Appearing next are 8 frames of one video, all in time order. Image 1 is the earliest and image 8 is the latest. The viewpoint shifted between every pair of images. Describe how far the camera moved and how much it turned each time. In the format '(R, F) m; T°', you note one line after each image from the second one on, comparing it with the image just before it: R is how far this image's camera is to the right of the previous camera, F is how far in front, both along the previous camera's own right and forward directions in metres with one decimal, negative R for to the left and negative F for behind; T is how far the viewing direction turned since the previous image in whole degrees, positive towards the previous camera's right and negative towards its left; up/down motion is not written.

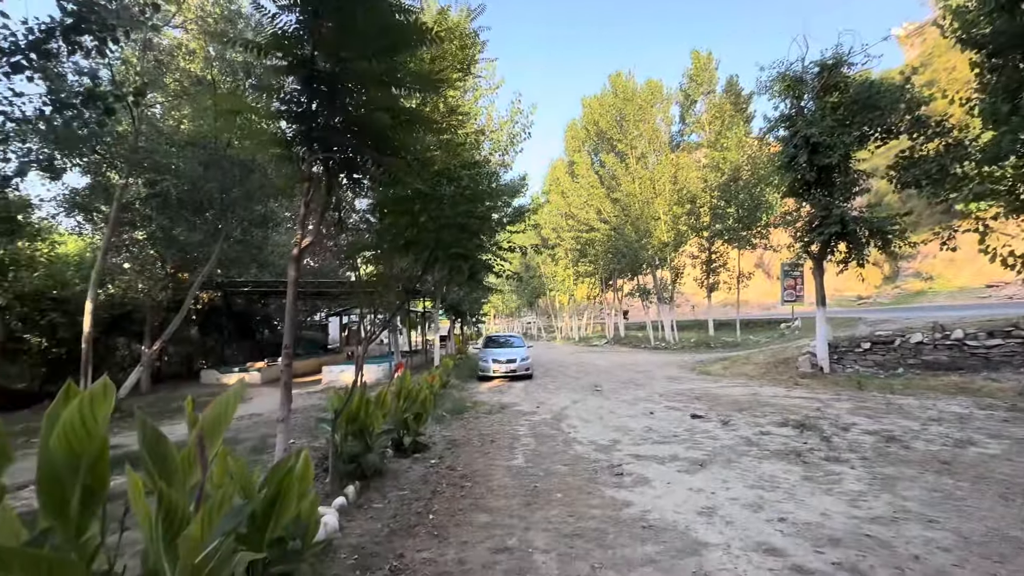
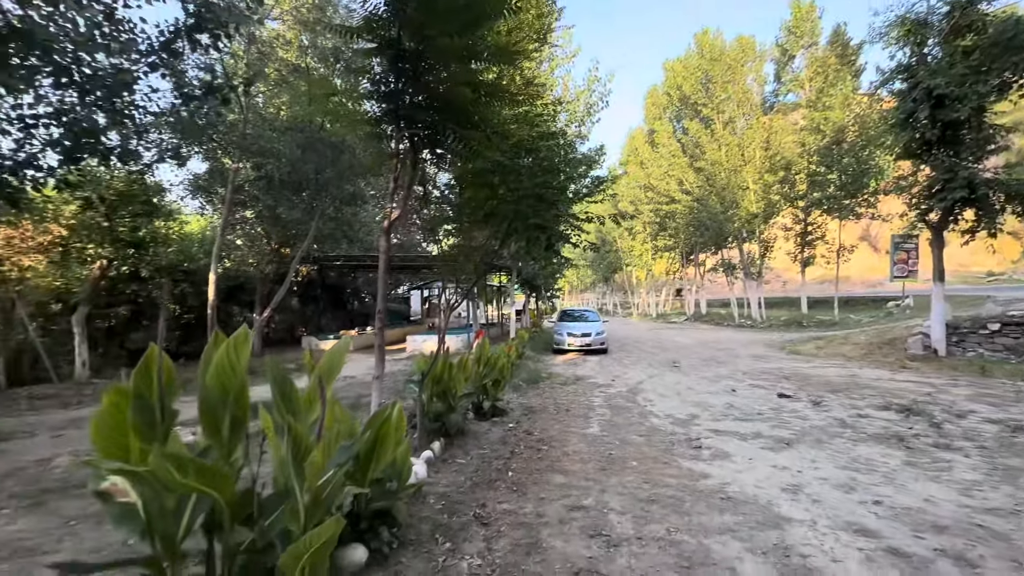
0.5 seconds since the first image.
(0.0, -0.1) m; -9°
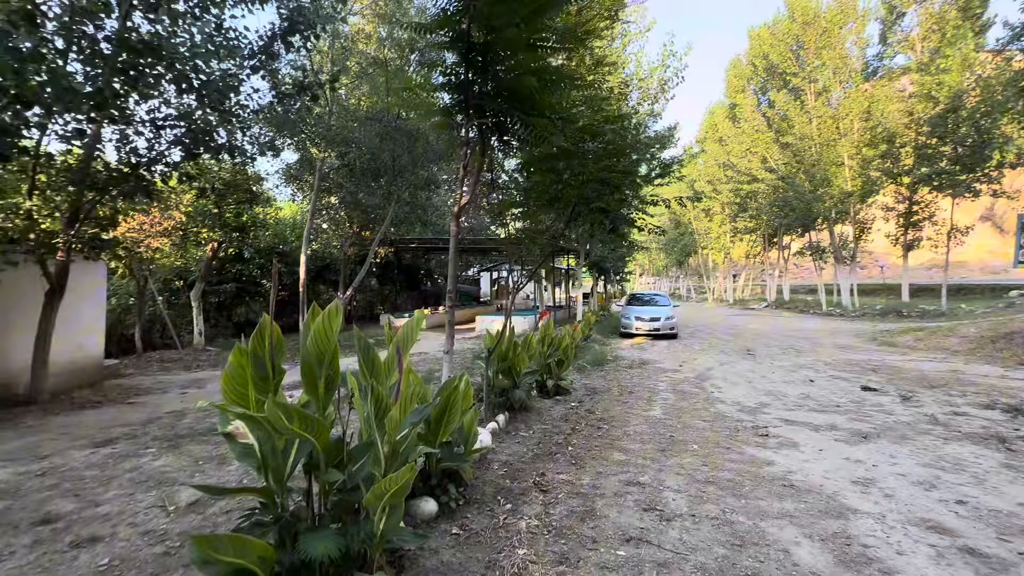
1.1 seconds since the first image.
(+0.1, -0.2) m; -8°
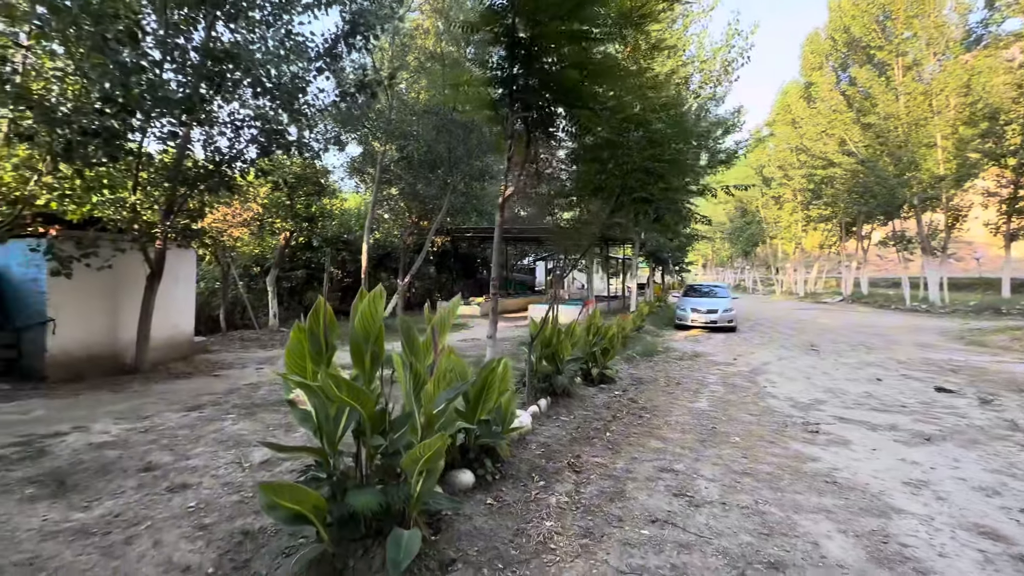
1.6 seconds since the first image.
(+0.1, -0.1) m; -7°
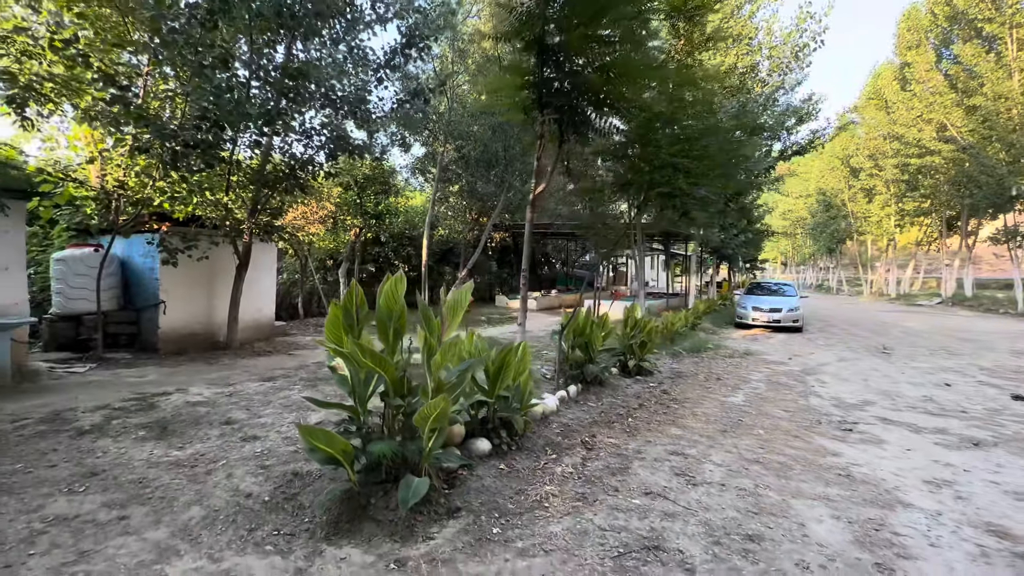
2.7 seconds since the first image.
(+0.4, -0.3) m; -8°
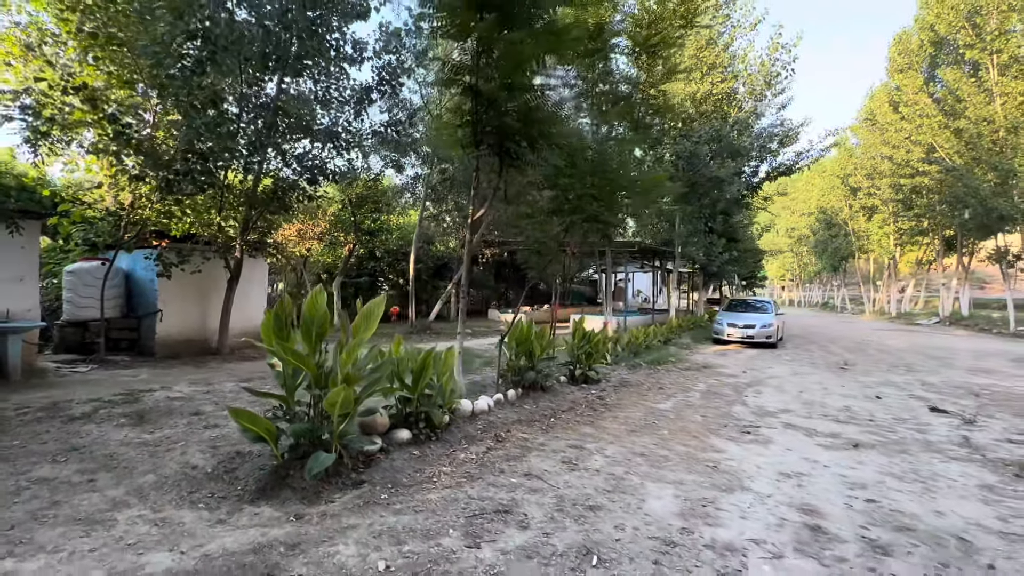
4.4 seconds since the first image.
(+0.8, -0.6) m; -2°
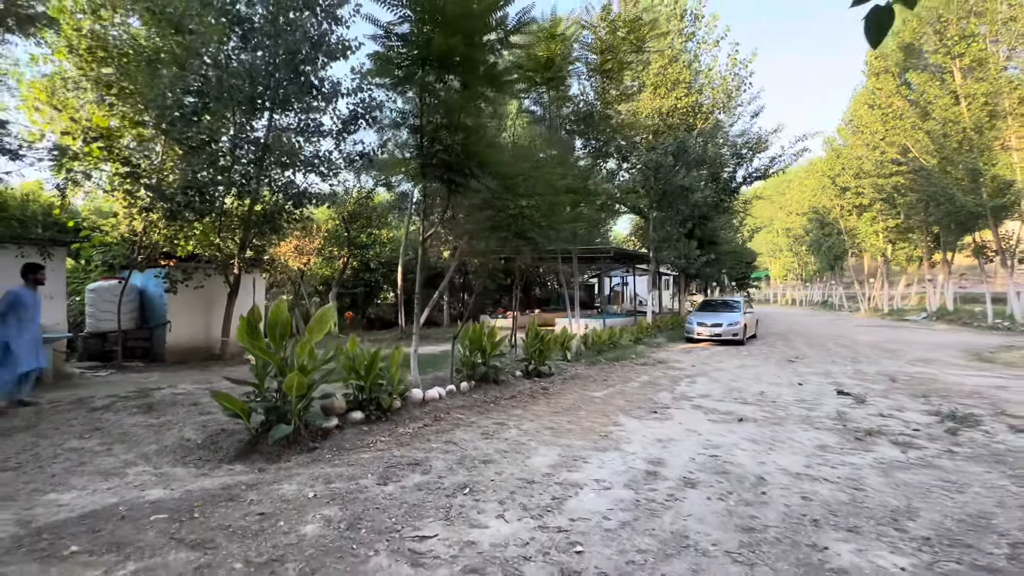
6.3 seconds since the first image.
(+0.9, -0.9) m; -1°
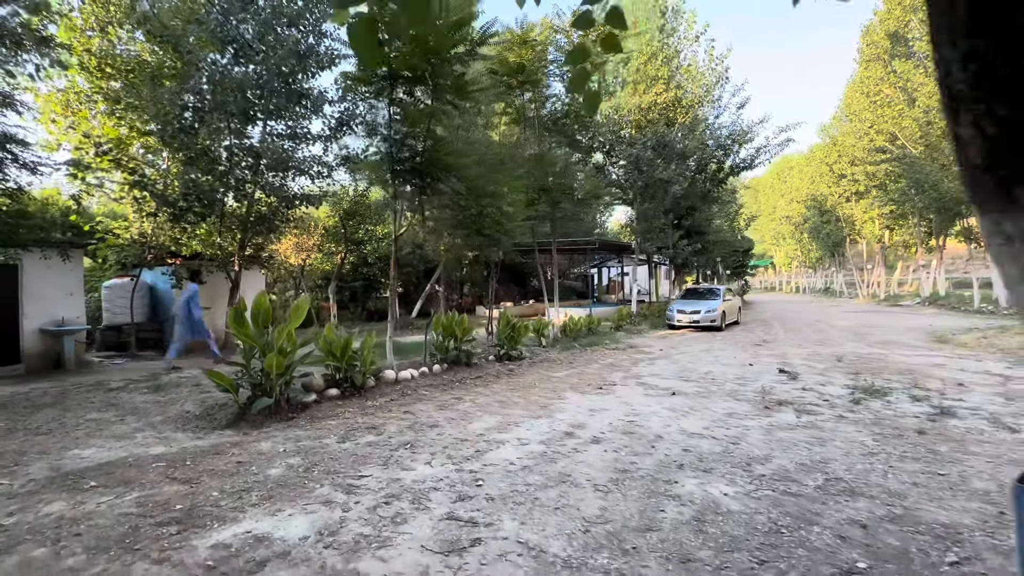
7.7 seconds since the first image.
(+0.7, -0.7) m; -1°
